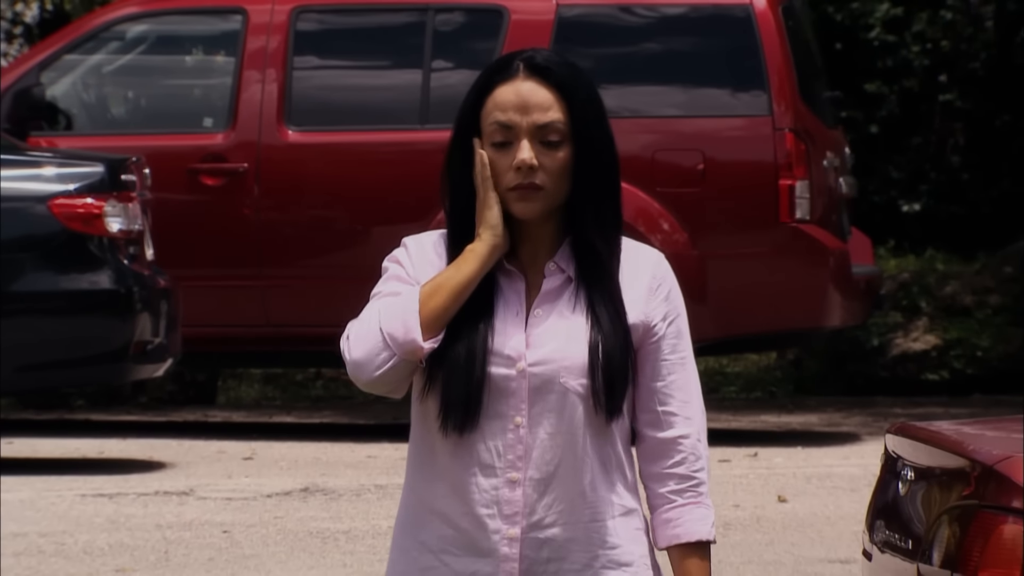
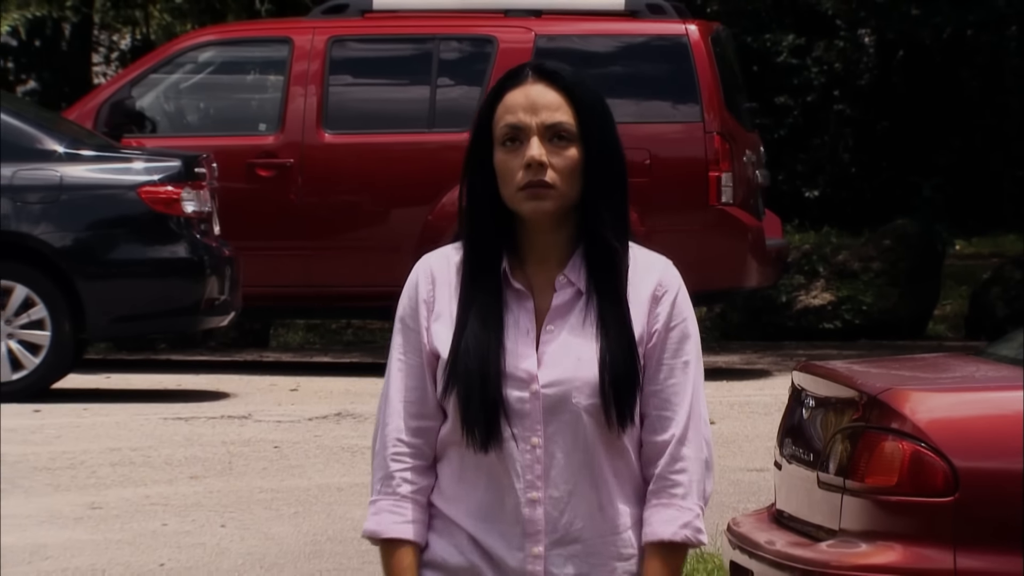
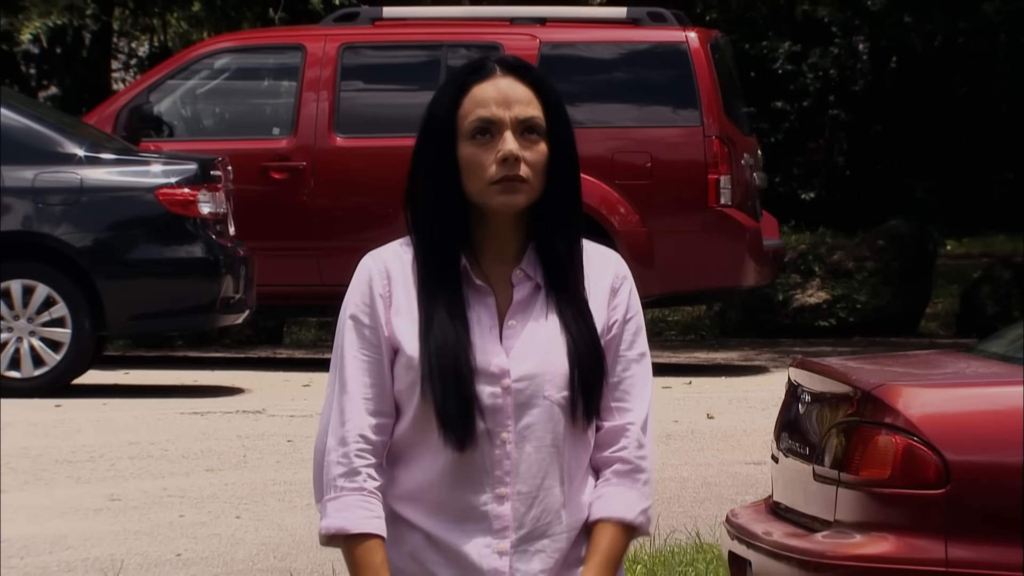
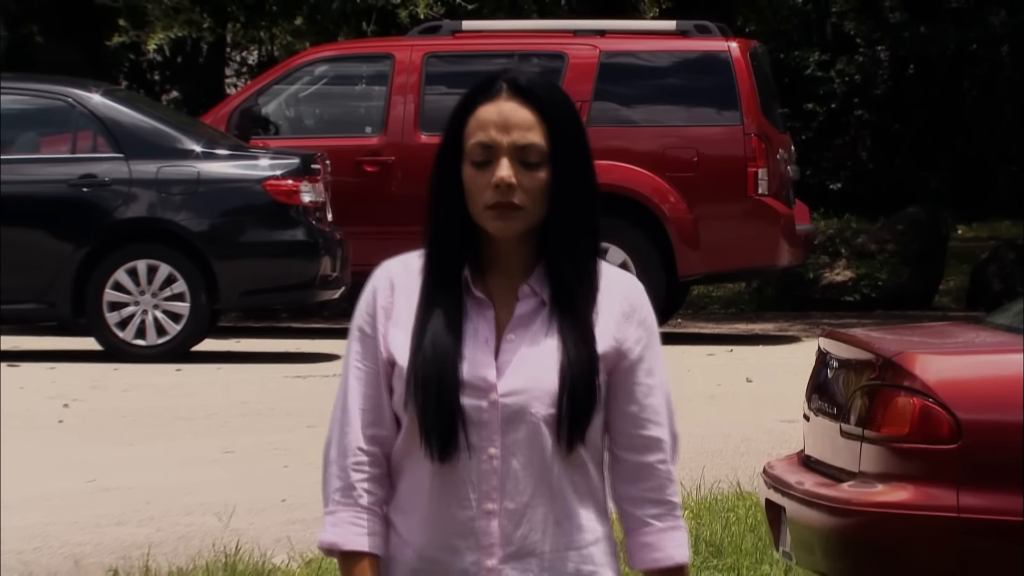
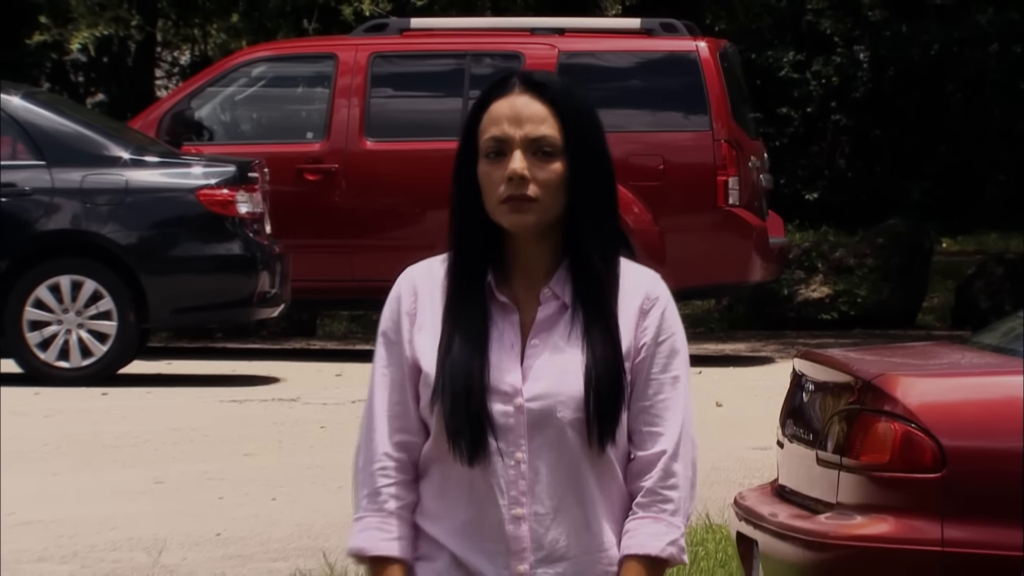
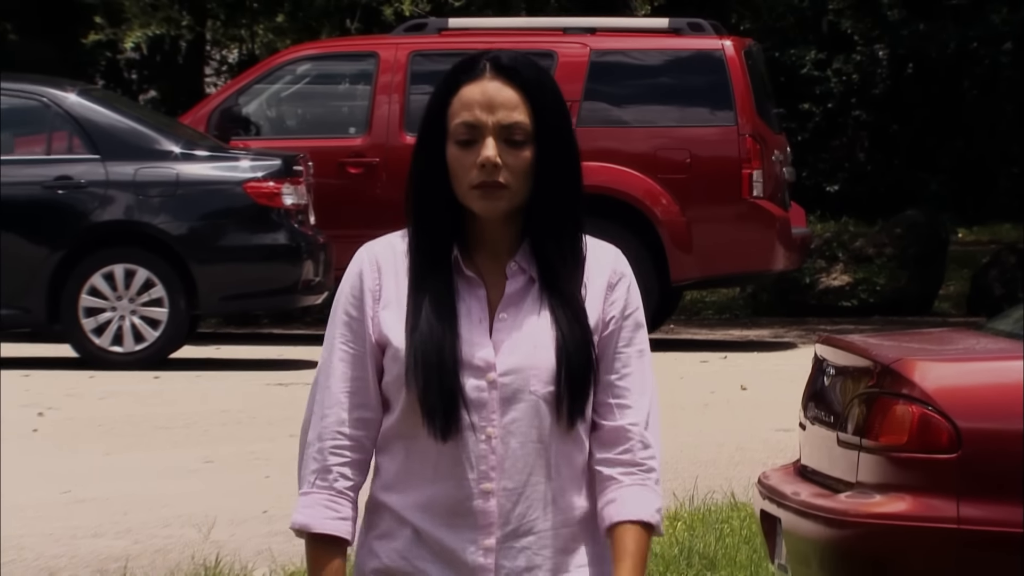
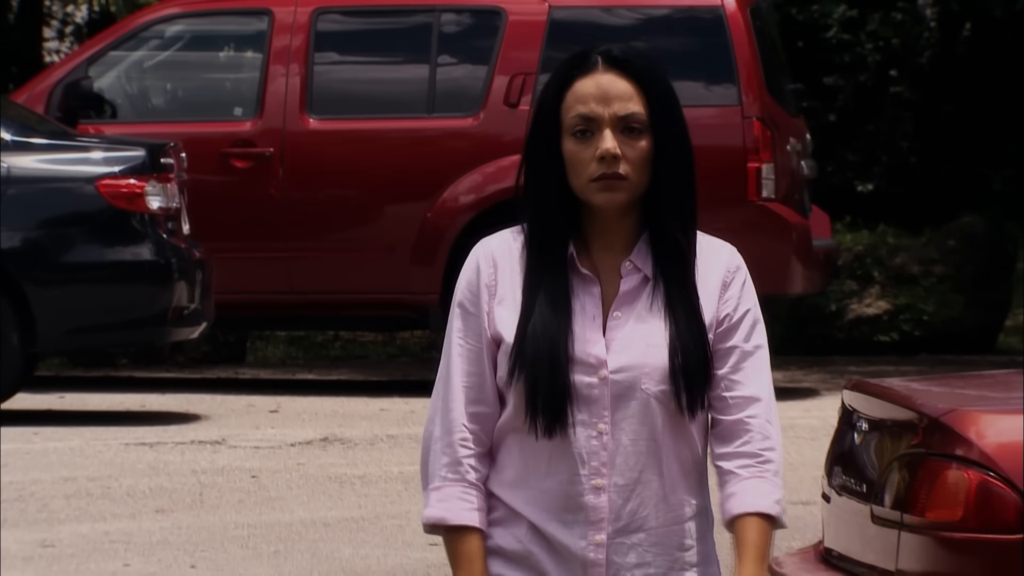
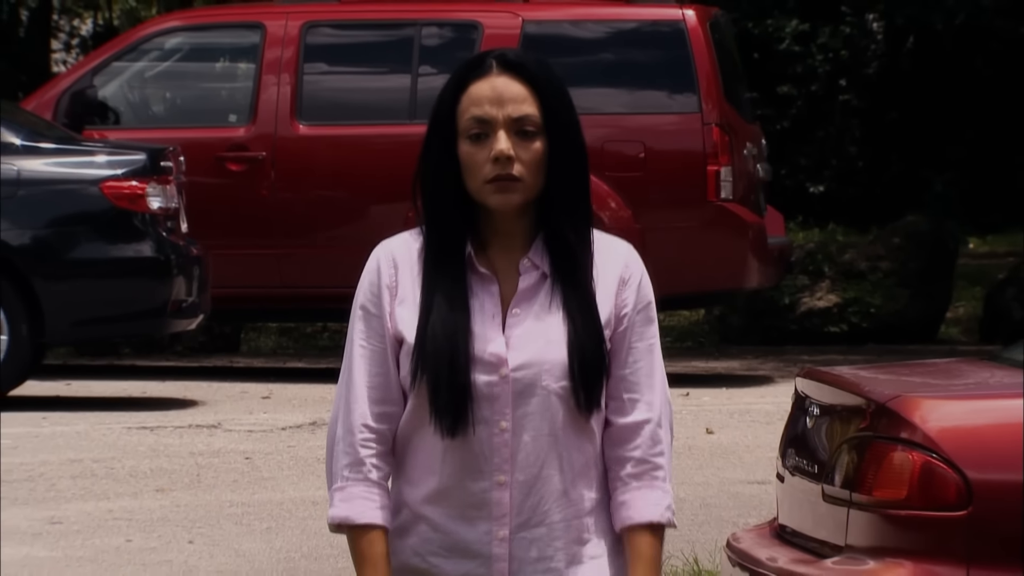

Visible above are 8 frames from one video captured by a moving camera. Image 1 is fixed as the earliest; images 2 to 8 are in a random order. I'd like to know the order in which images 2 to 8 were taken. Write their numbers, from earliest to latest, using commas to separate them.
7, 8, 2, 3, 5, 6, 4
